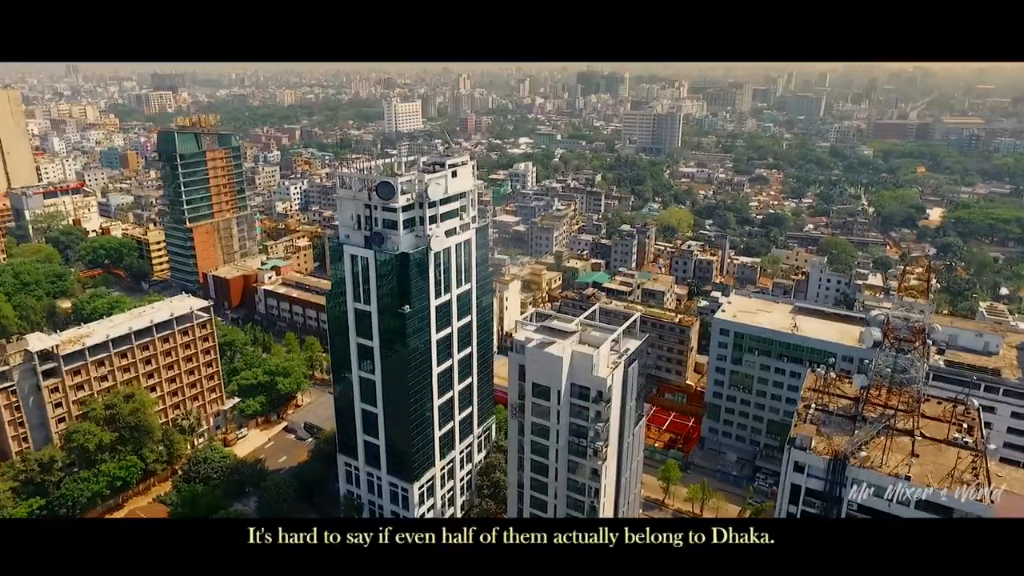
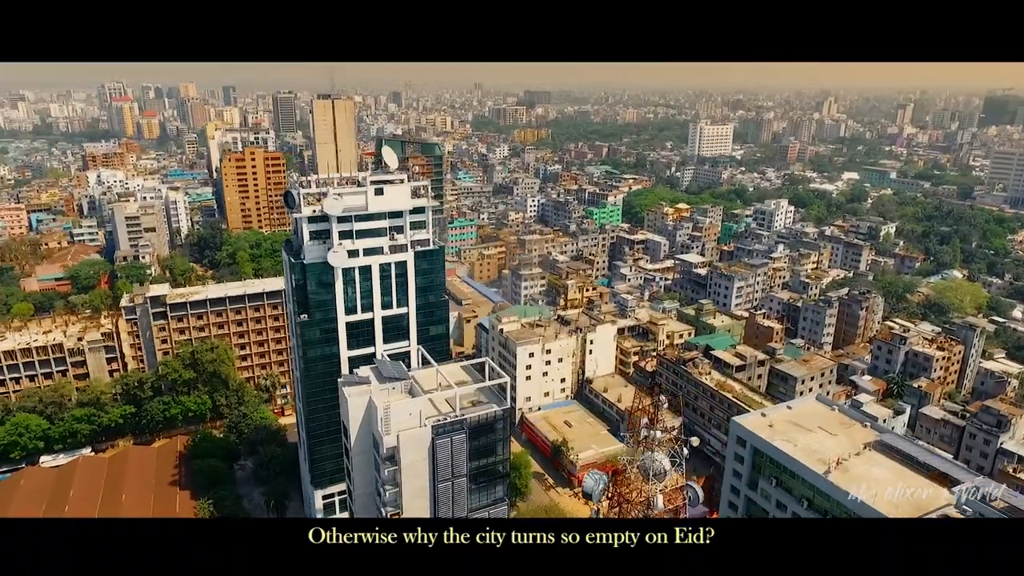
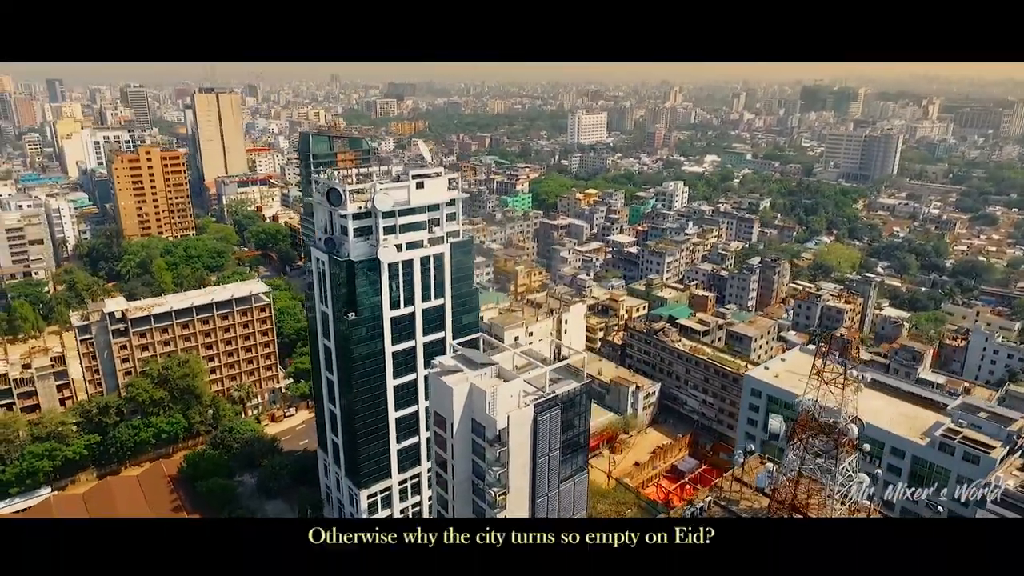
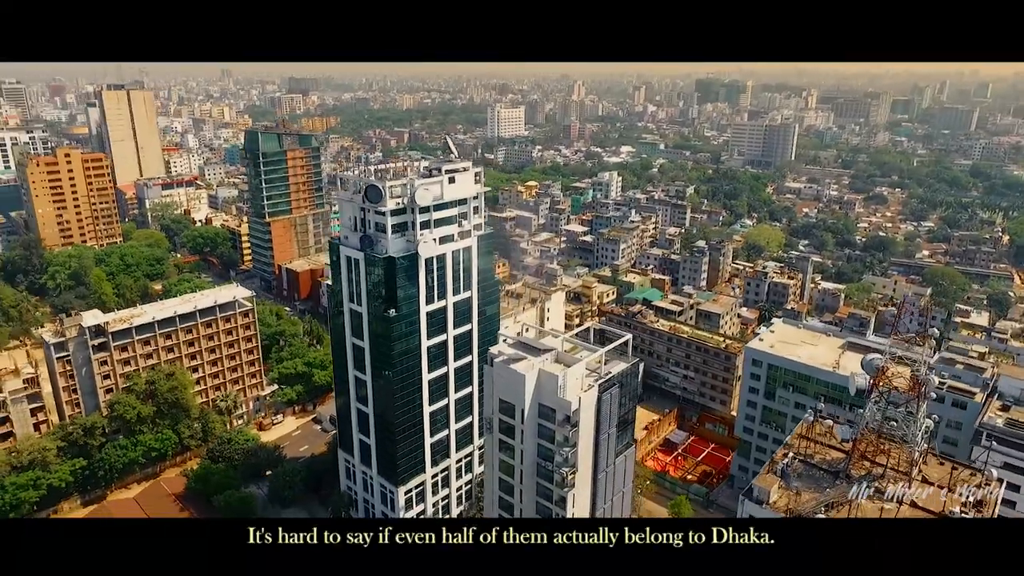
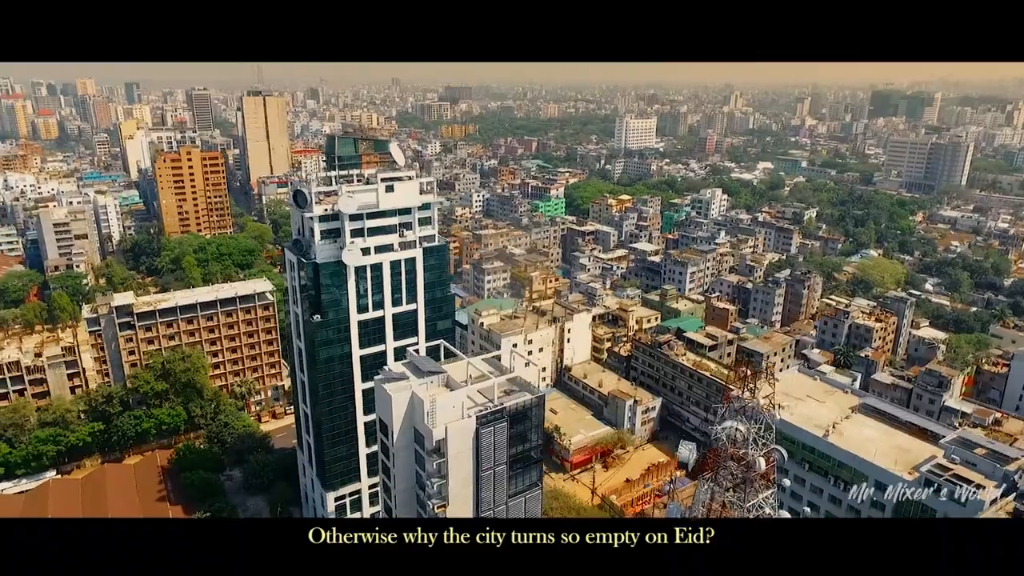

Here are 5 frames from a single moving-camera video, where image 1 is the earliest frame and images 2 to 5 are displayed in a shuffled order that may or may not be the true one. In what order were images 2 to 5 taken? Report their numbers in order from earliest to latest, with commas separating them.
4, 3, 5, 2
